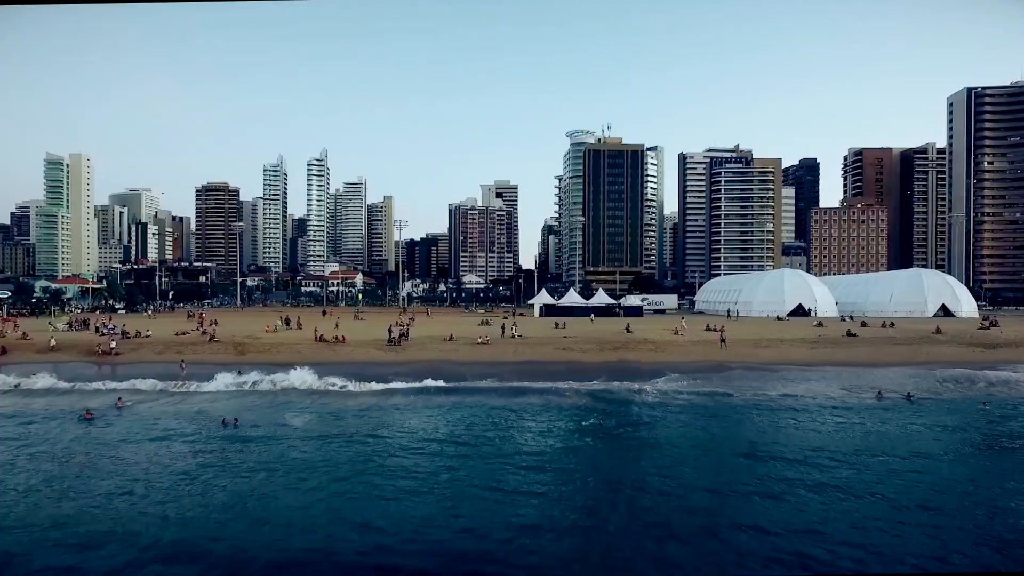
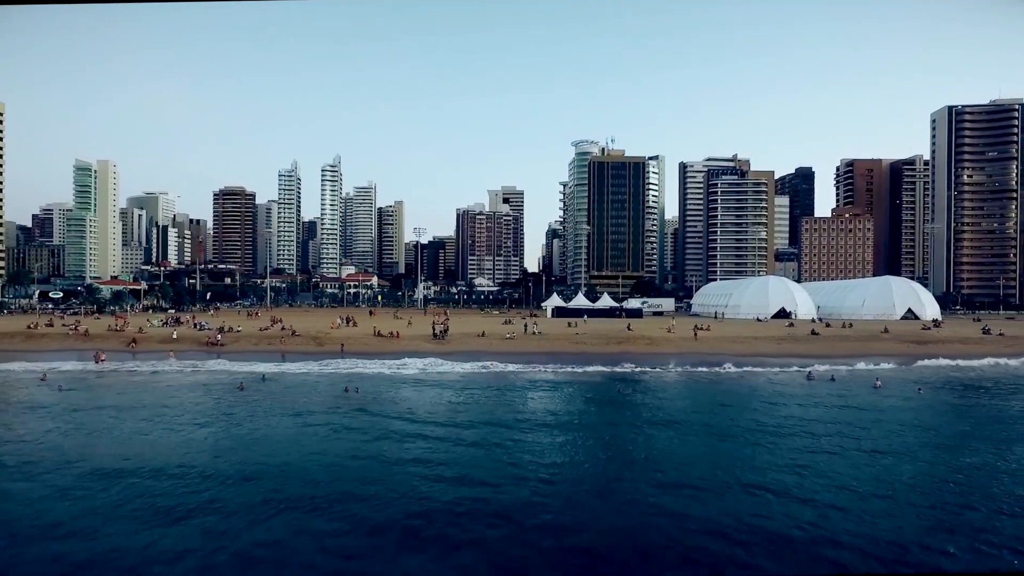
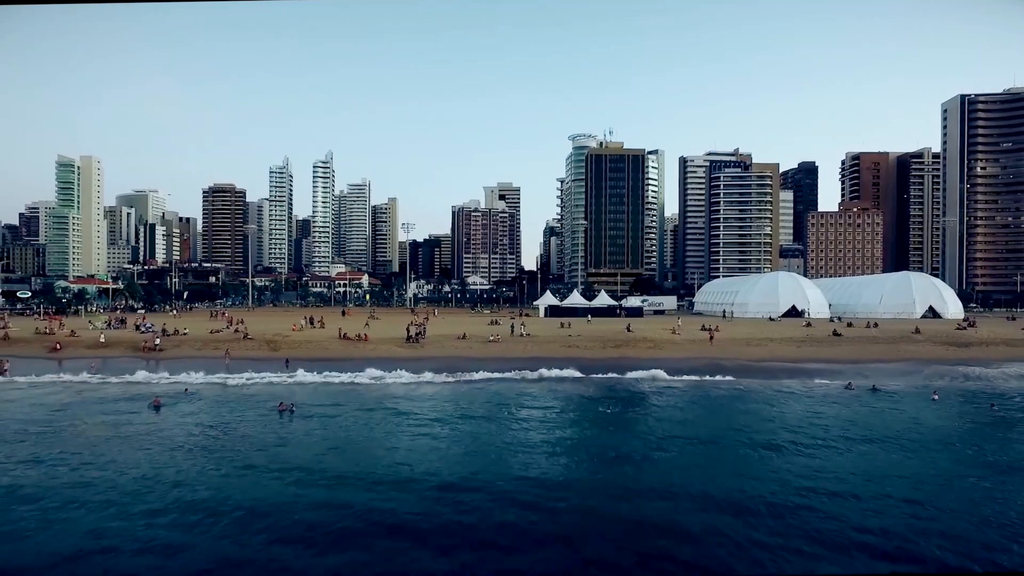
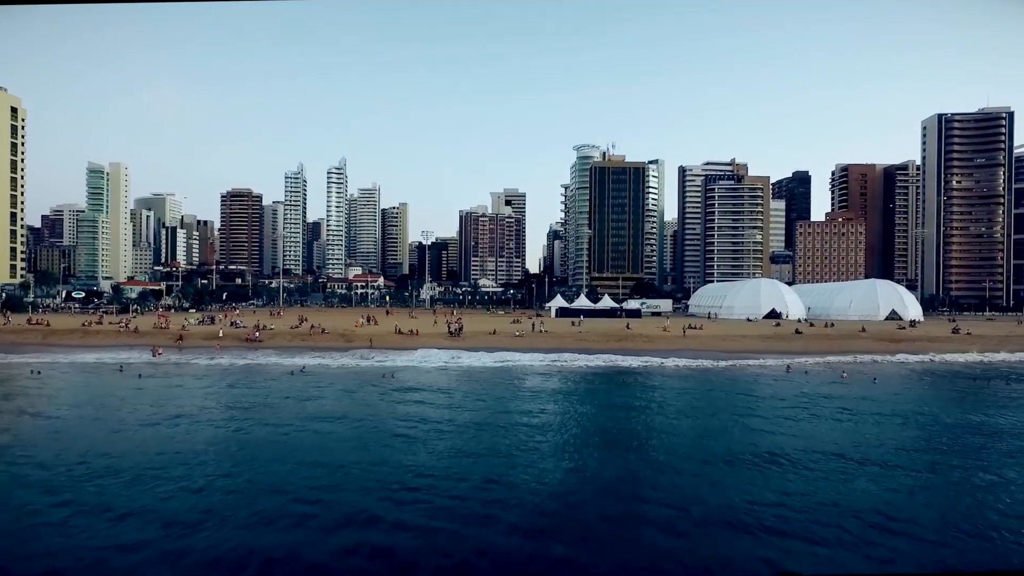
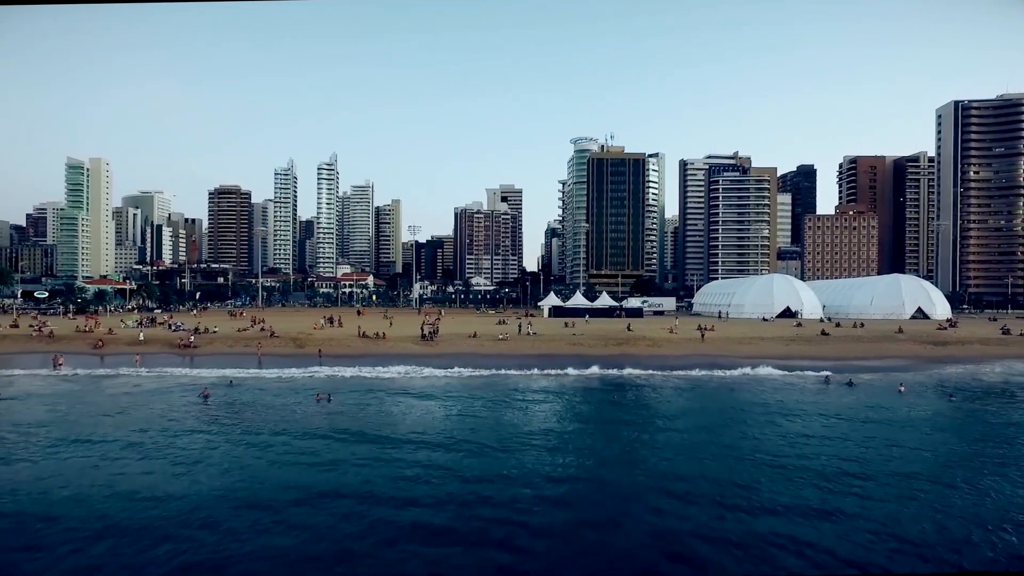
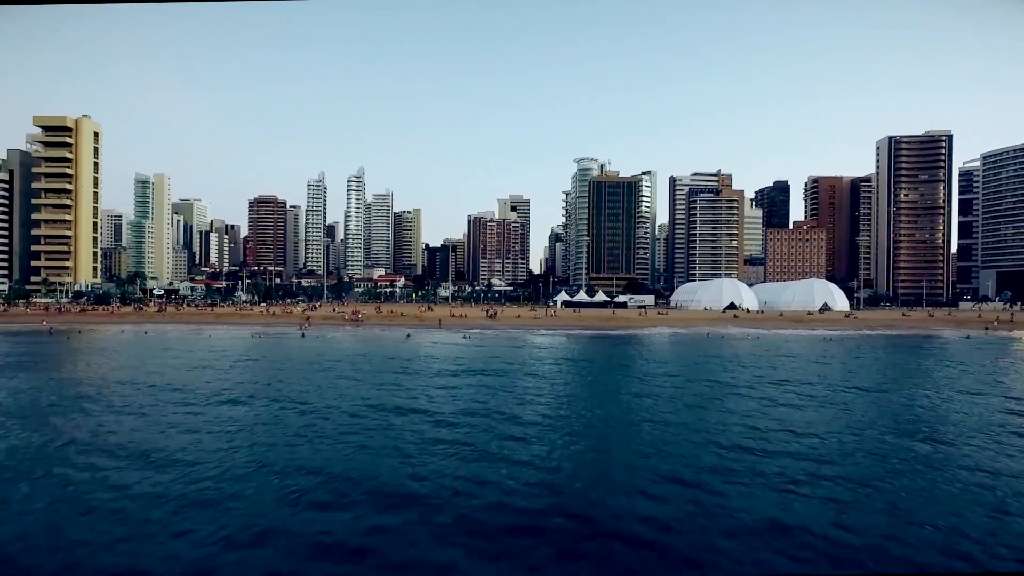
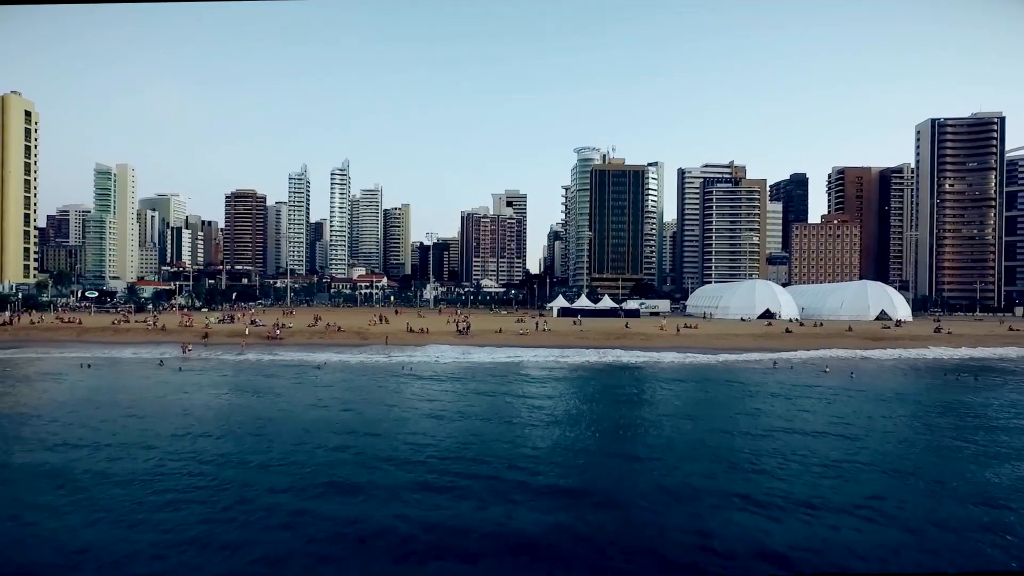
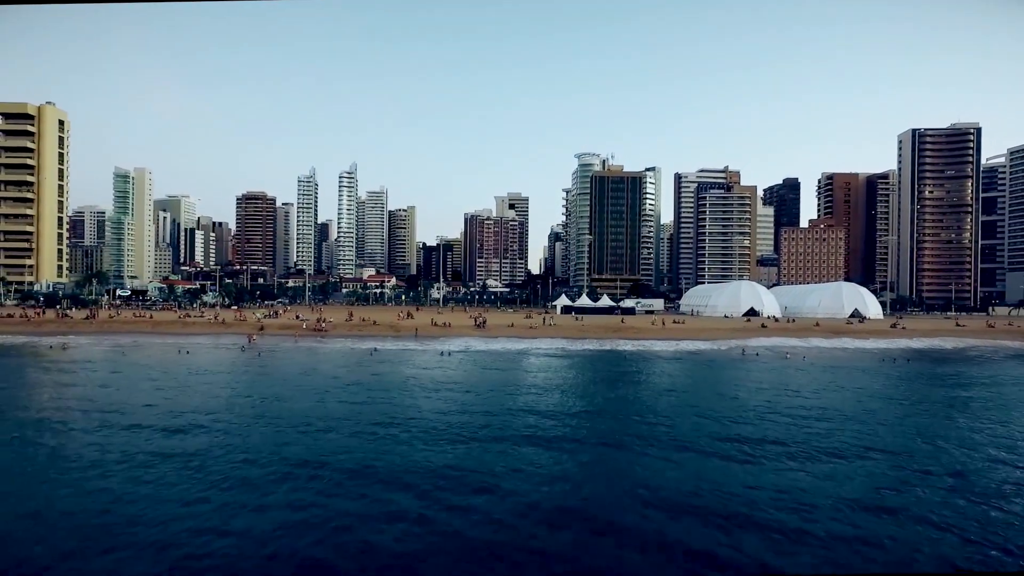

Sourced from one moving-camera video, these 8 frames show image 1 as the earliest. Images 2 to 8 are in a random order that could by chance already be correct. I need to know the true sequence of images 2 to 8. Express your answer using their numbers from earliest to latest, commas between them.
3, 5, 2, 4, 7, 8, 6
